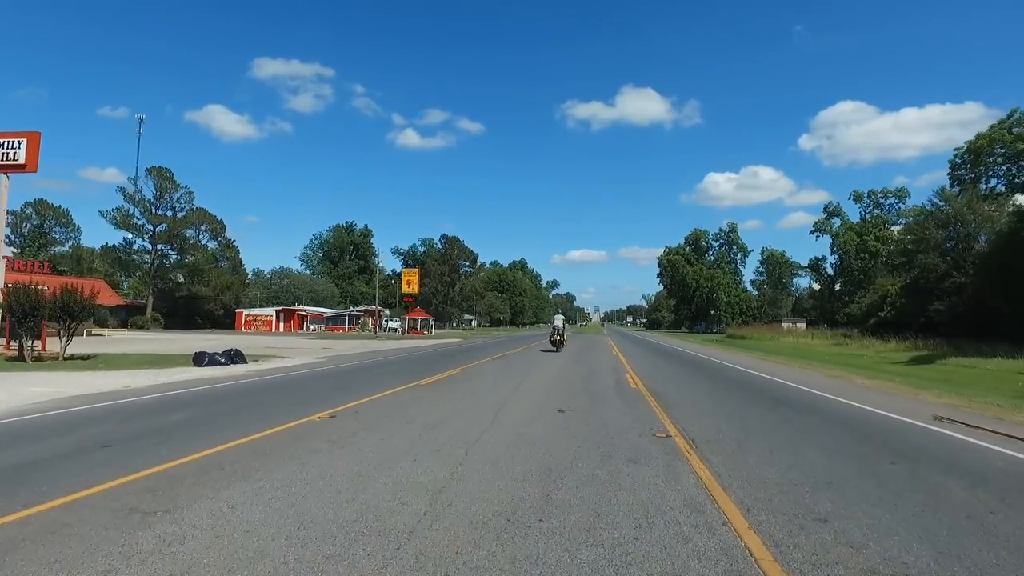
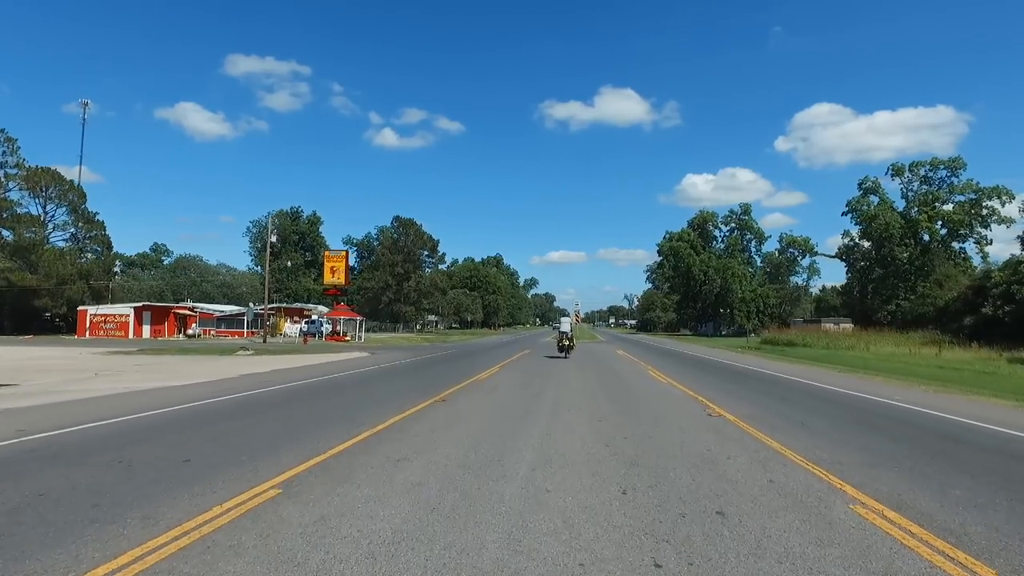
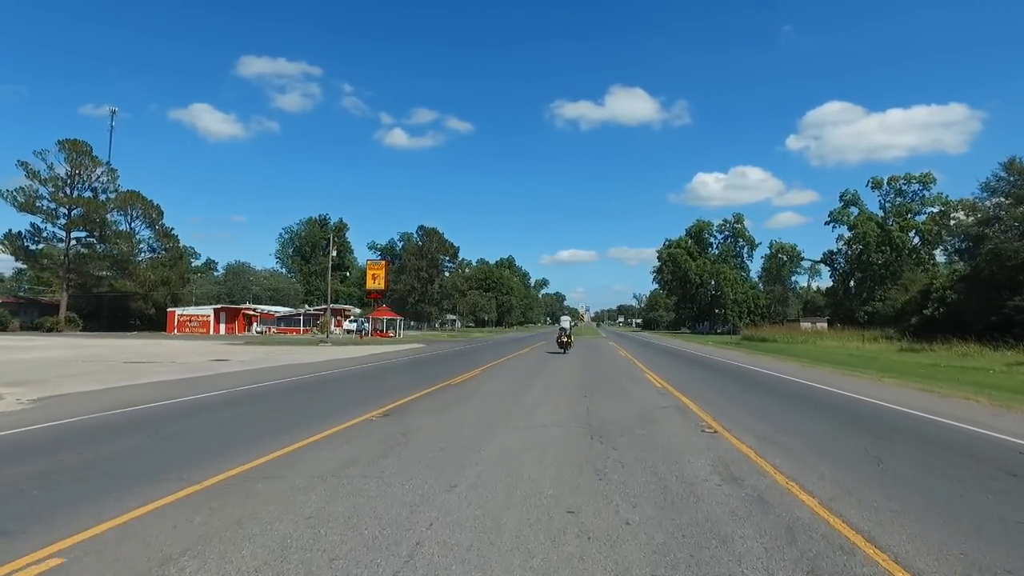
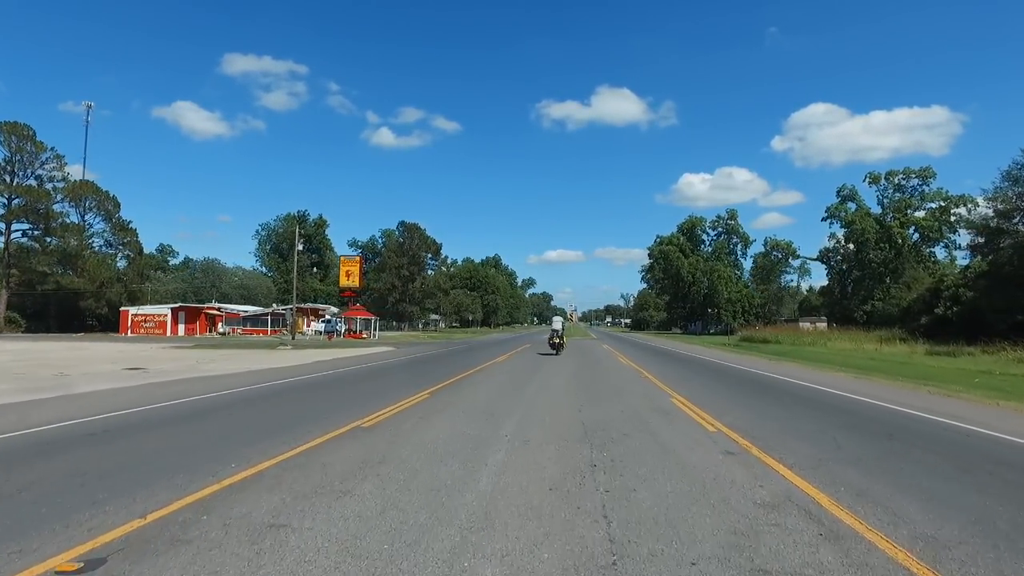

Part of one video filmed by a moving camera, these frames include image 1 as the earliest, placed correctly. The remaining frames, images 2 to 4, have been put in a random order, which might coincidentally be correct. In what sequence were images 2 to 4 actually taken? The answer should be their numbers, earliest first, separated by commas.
3, 4, 2
